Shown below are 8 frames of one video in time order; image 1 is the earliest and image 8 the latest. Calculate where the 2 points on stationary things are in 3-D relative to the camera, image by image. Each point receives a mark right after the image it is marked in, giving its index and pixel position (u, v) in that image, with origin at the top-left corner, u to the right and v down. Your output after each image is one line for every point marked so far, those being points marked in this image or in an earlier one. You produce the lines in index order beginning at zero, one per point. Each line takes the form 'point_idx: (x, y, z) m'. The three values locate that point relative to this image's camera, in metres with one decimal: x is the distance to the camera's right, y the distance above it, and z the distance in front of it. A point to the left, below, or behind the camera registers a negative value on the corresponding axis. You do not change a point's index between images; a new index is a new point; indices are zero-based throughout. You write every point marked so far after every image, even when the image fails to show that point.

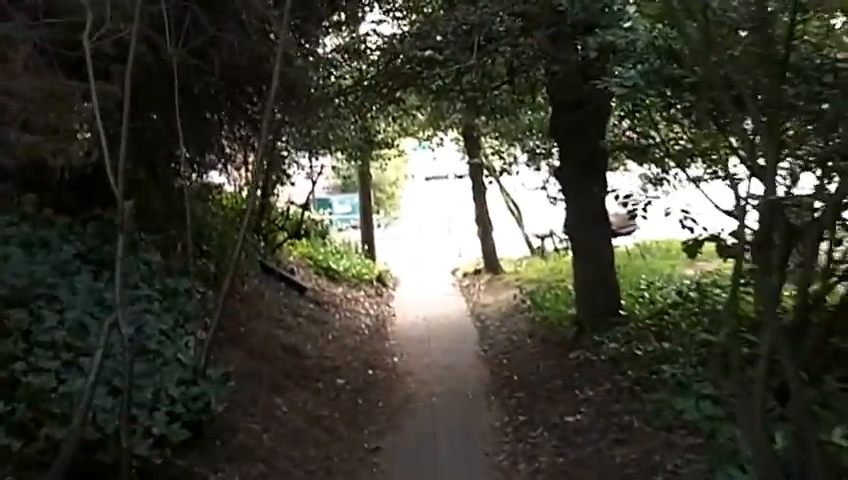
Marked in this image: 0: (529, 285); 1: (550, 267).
0: (+1.5, -0.6, +14.6) m
1: (+2.0, -0.4, +16.3) m
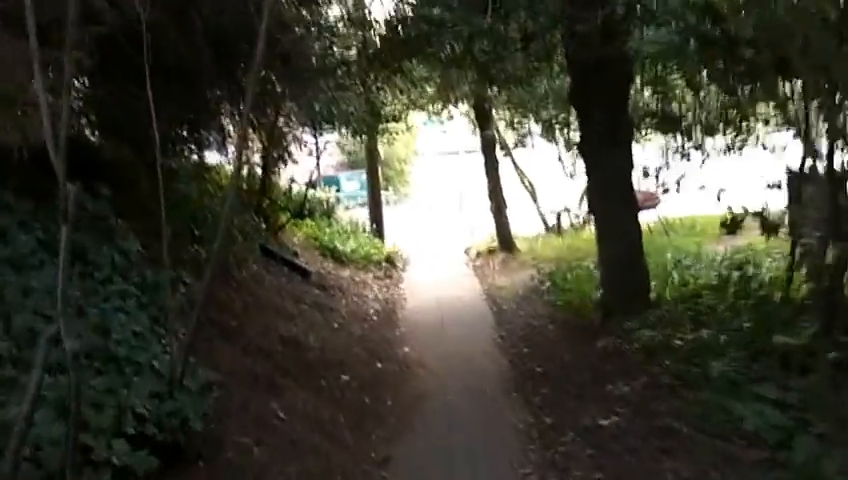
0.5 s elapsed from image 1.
0: (+1.7, -0.3, +13.9) m
1: (+2.1, -0.1, +15.5) m
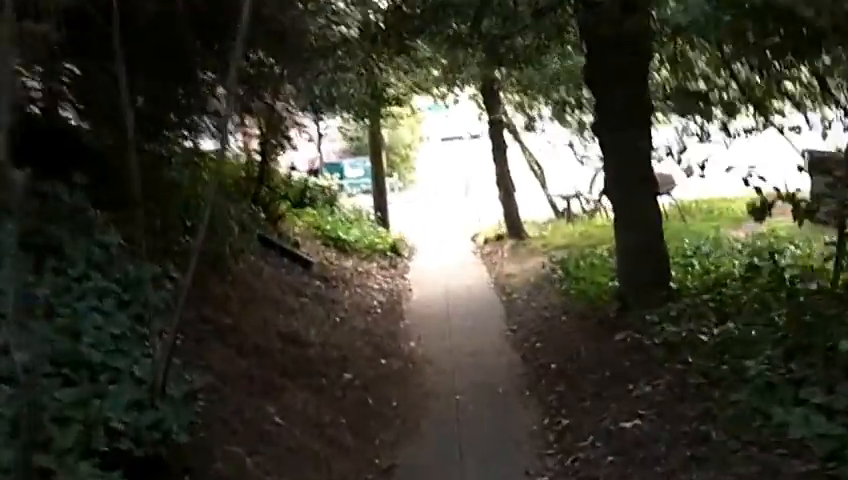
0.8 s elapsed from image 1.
0: (+1.7, -0.1, +13.4) m
1: (+2.2, +0.1, +15.0) m
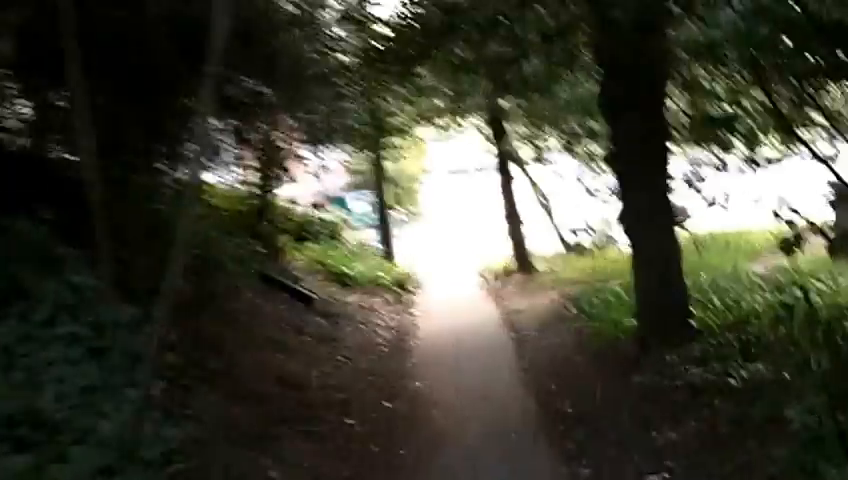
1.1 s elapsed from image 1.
0: (+1.8, -0.6, +12.9) m
1: (+2.3, -0.4, +14.5) m
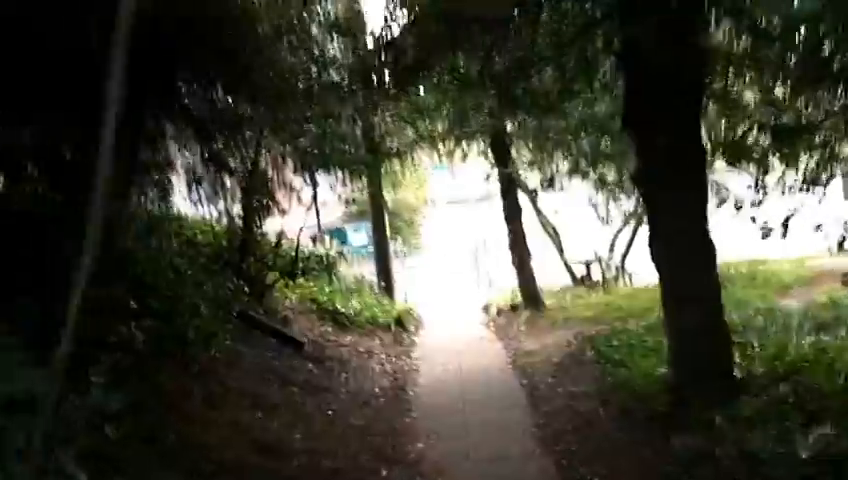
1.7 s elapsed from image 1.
0: (+1.8, -1.0, +11.8) m
1: (+2.3, -0.8, +13.4) m
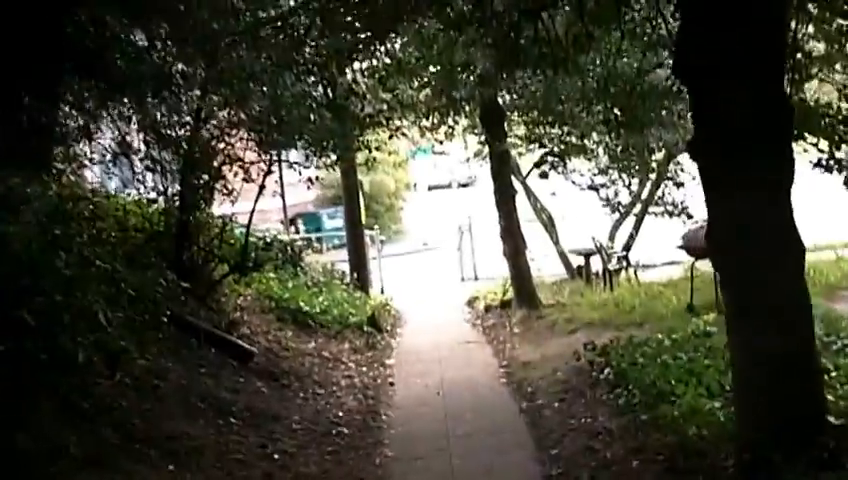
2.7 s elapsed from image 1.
0: (+1.6, -0.9, +10.0) m
1: (+2.1, -0.7, +11.6) m
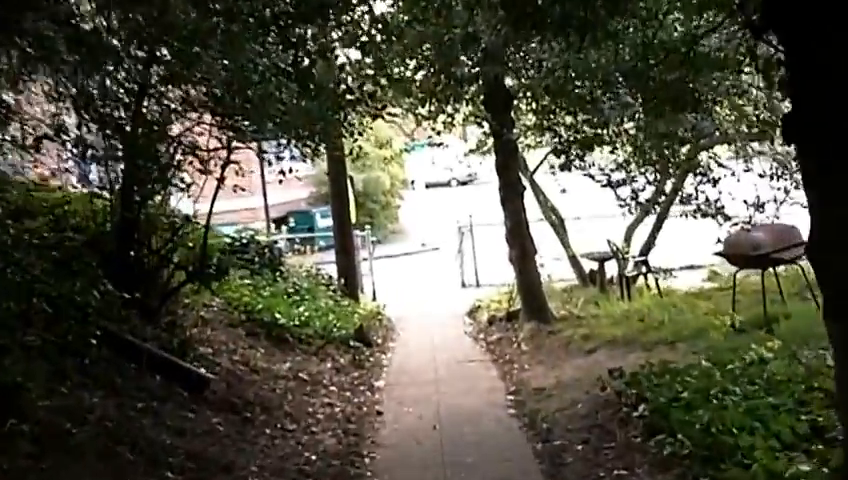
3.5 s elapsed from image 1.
0: (+1.6, -0.9, +8.5) m
1: (+2.0, -0.7, +10.1) m
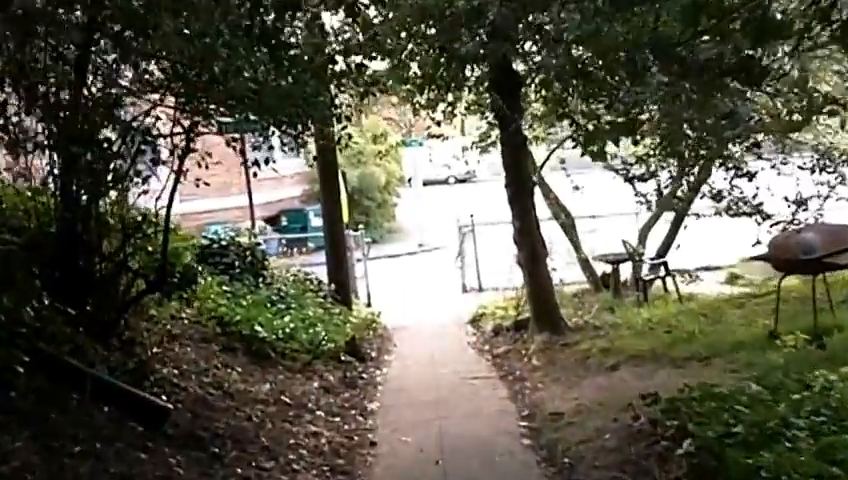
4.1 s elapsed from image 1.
0: (+1.6, -0.9, +7.4) m
1: (+2.0, -0.7, +9.0) m
